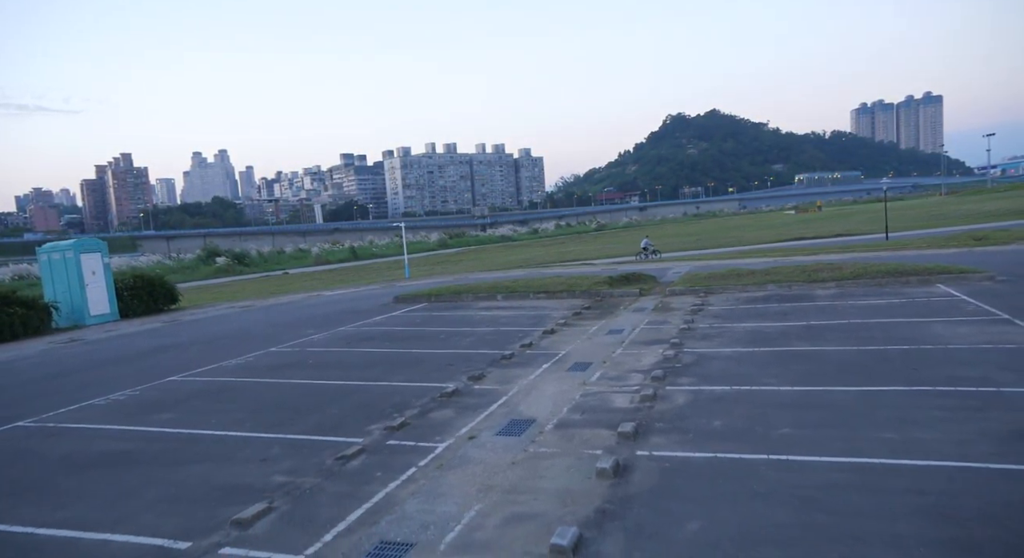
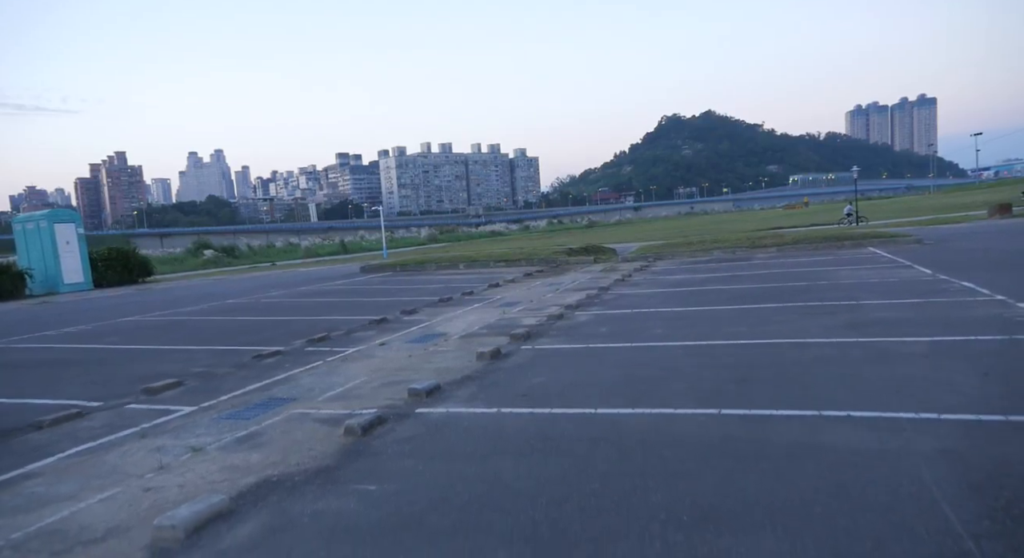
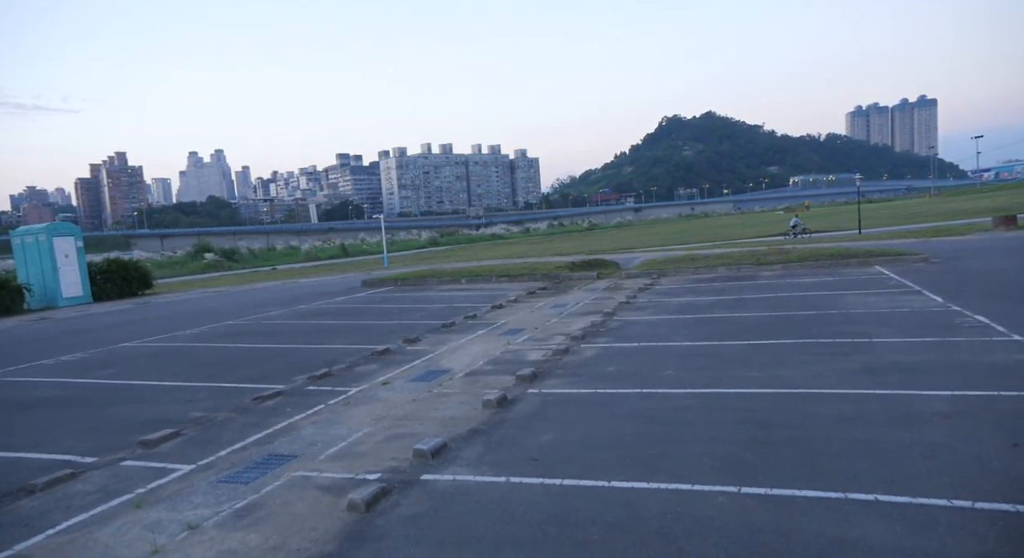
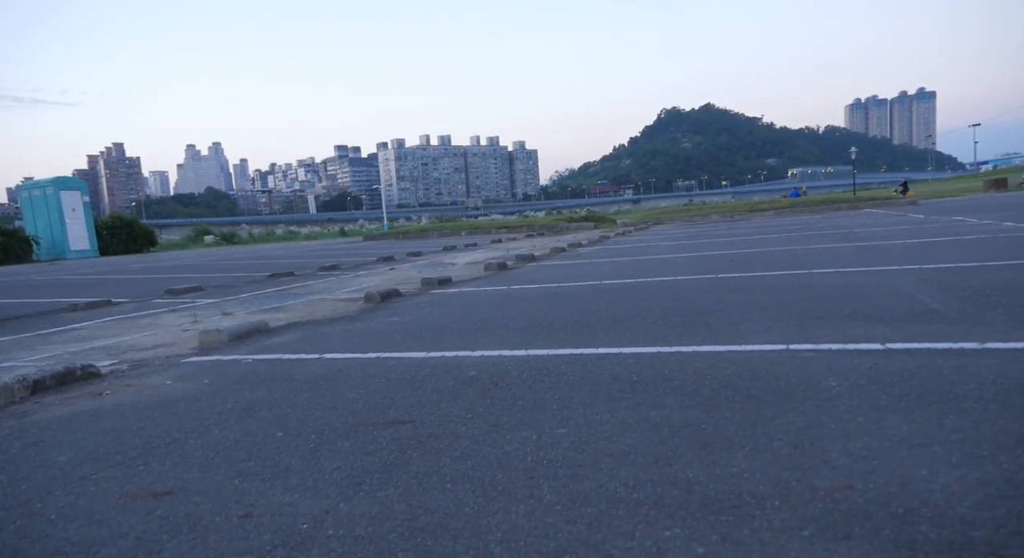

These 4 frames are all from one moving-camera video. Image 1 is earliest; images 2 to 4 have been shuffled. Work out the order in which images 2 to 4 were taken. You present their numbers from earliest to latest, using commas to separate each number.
3, 2, 4
